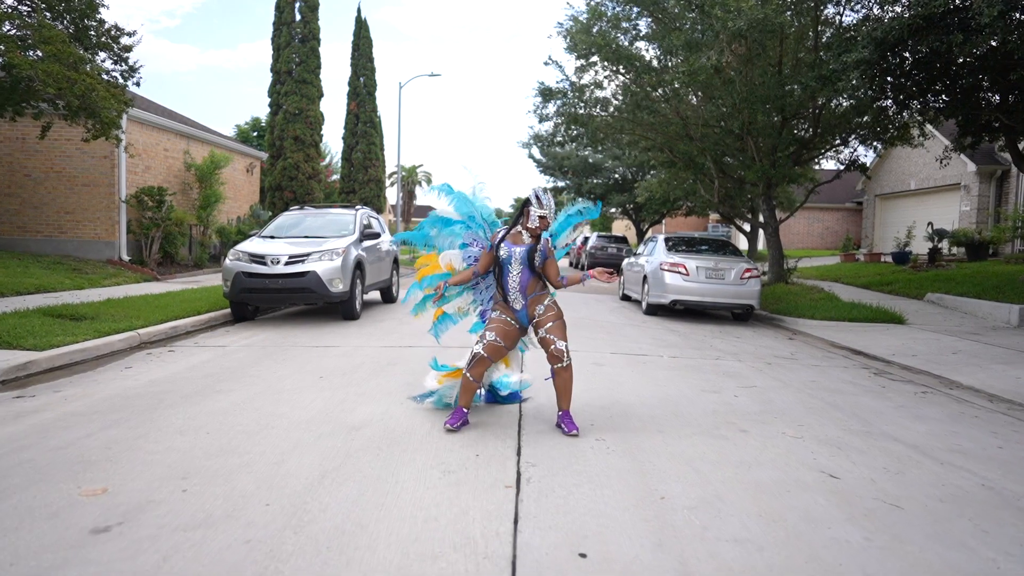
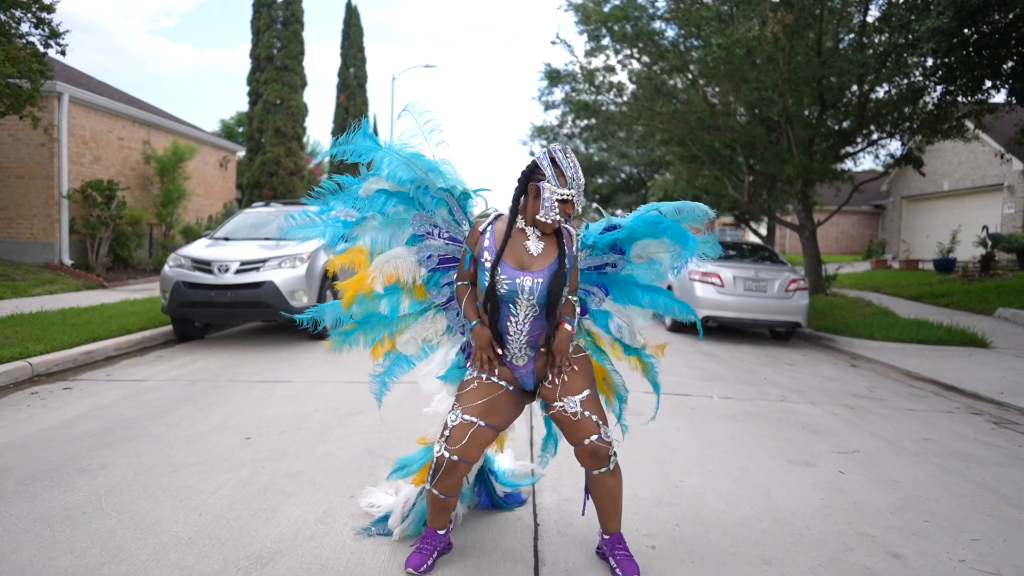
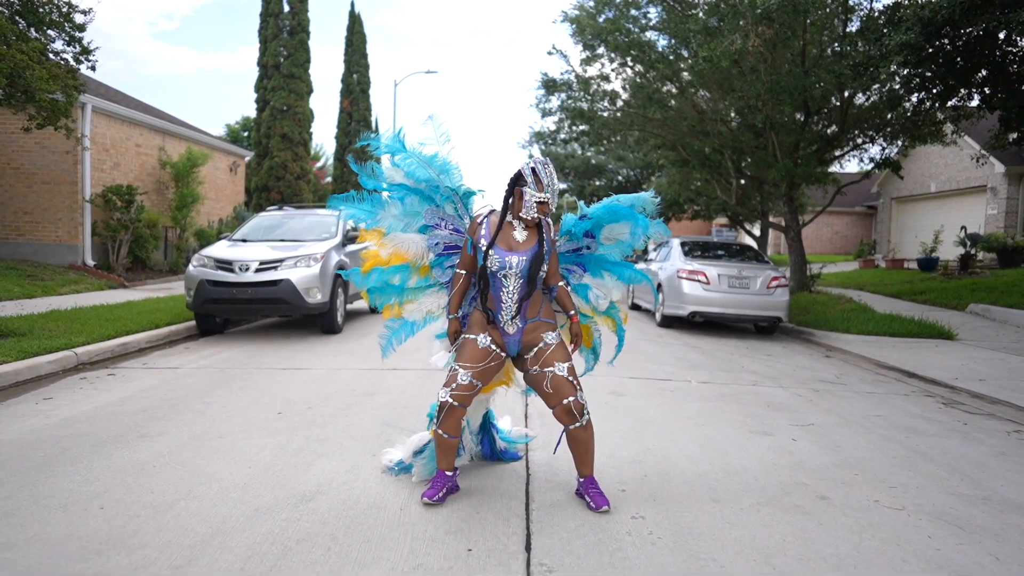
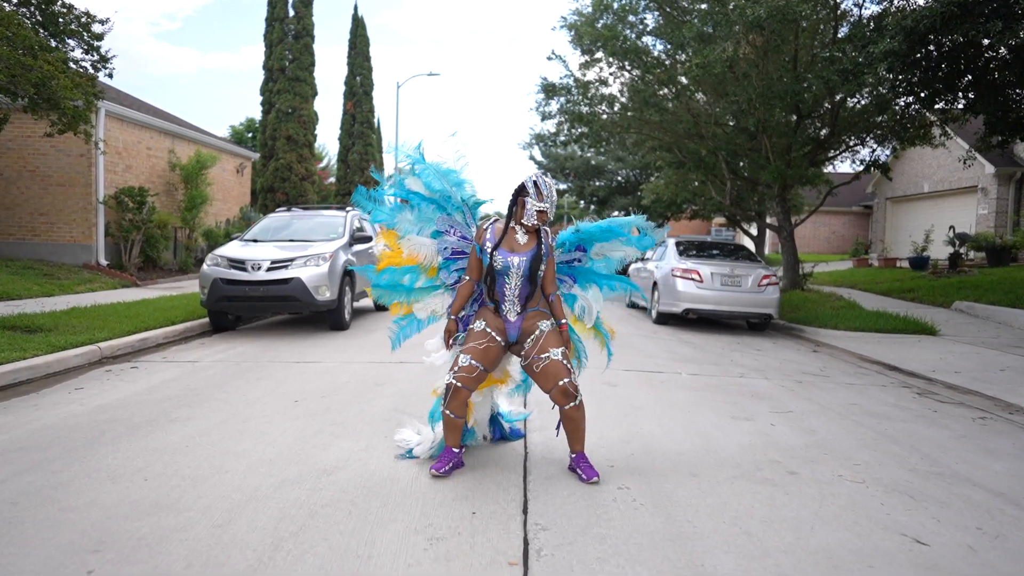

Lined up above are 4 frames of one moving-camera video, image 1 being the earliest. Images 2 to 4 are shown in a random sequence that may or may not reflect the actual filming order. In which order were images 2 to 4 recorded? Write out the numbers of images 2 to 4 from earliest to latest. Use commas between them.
4, 3, 2
